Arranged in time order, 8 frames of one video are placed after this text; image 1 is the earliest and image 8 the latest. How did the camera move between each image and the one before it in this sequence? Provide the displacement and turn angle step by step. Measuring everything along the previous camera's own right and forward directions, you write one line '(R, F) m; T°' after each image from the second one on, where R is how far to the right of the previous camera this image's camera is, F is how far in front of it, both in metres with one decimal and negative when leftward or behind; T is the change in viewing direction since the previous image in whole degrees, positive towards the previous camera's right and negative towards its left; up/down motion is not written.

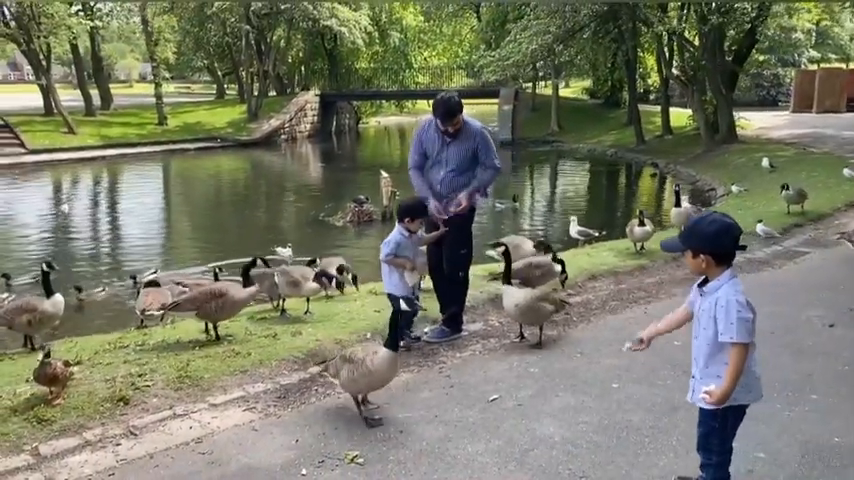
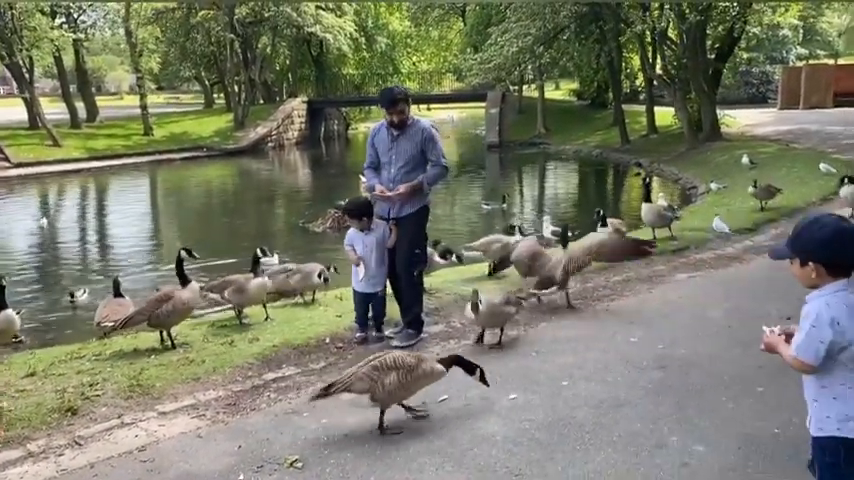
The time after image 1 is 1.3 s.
(+0.4, 0.0) m; 0°
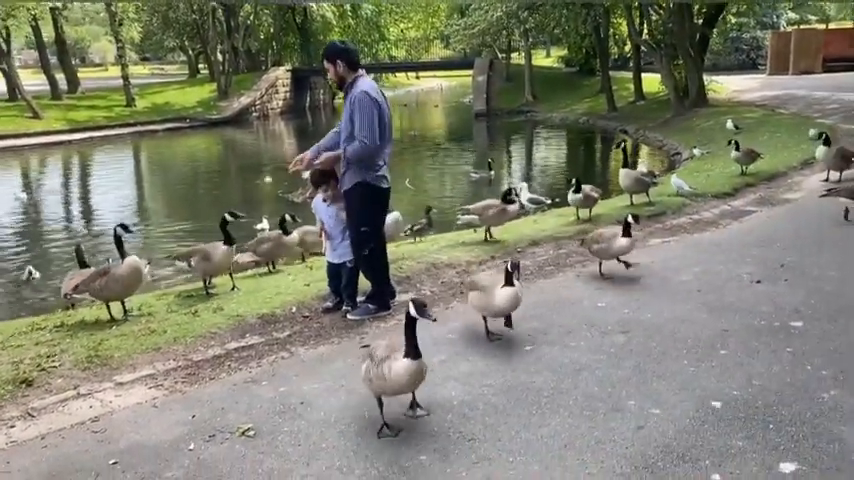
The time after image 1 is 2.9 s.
(+0.2, +0.1) m; +1°
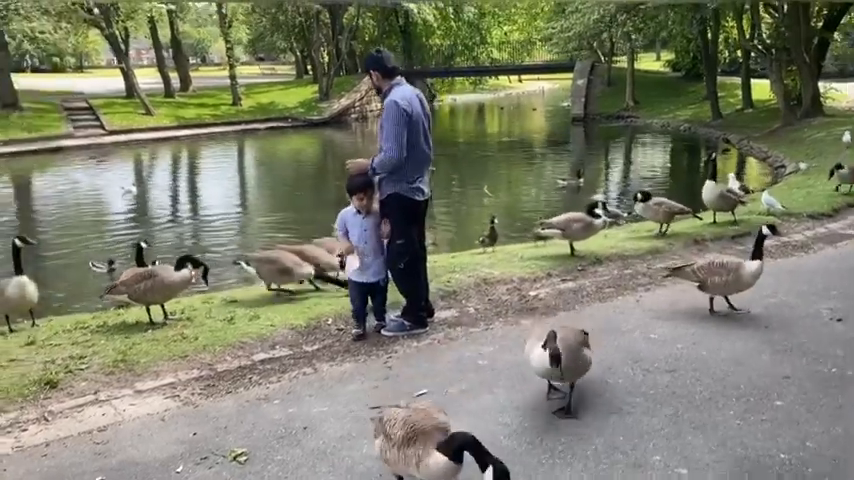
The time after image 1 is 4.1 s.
(+0.5, +0.4) m; -8°
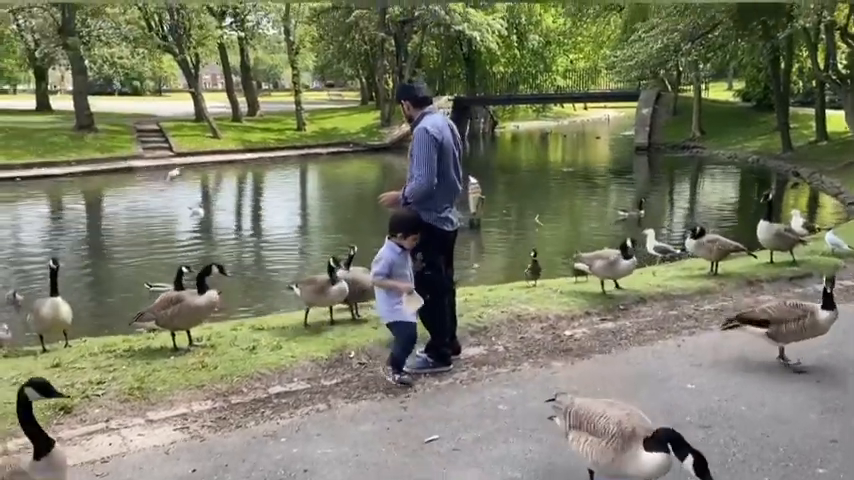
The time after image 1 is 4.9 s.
(+0.3, +0.2) m; -5°
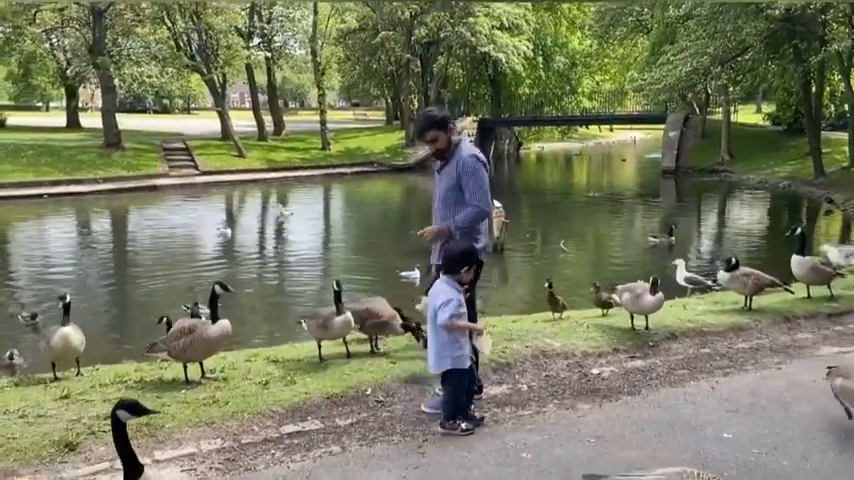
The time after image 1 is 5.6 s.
(0.0, +0.3) m; -2°
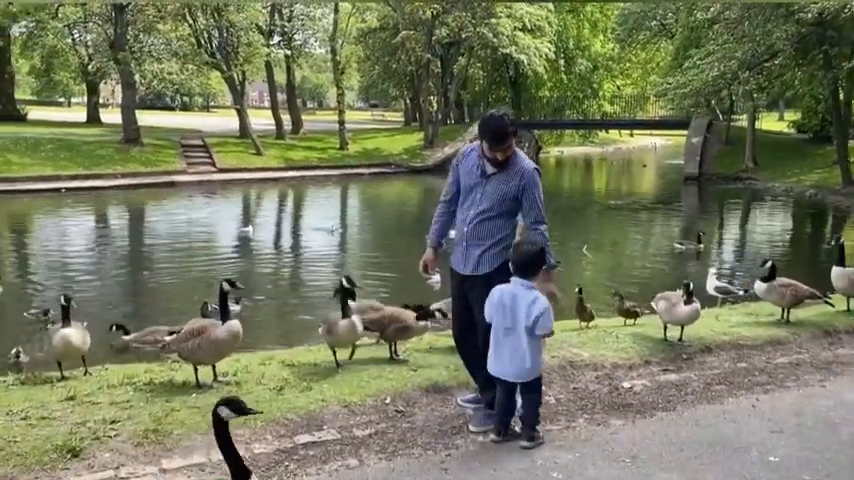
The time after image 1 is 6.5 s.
(-0.1, +0.3) m; -1°
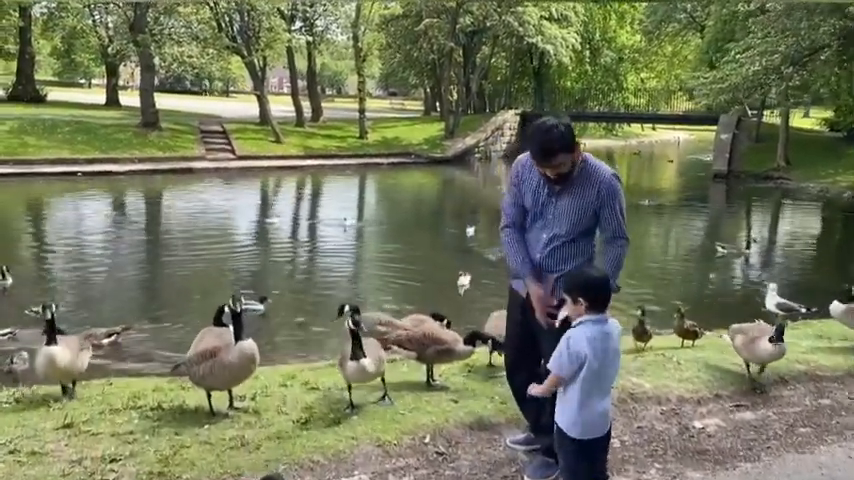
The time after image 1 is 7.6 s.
(-0.3, +0.8) m; -1°
